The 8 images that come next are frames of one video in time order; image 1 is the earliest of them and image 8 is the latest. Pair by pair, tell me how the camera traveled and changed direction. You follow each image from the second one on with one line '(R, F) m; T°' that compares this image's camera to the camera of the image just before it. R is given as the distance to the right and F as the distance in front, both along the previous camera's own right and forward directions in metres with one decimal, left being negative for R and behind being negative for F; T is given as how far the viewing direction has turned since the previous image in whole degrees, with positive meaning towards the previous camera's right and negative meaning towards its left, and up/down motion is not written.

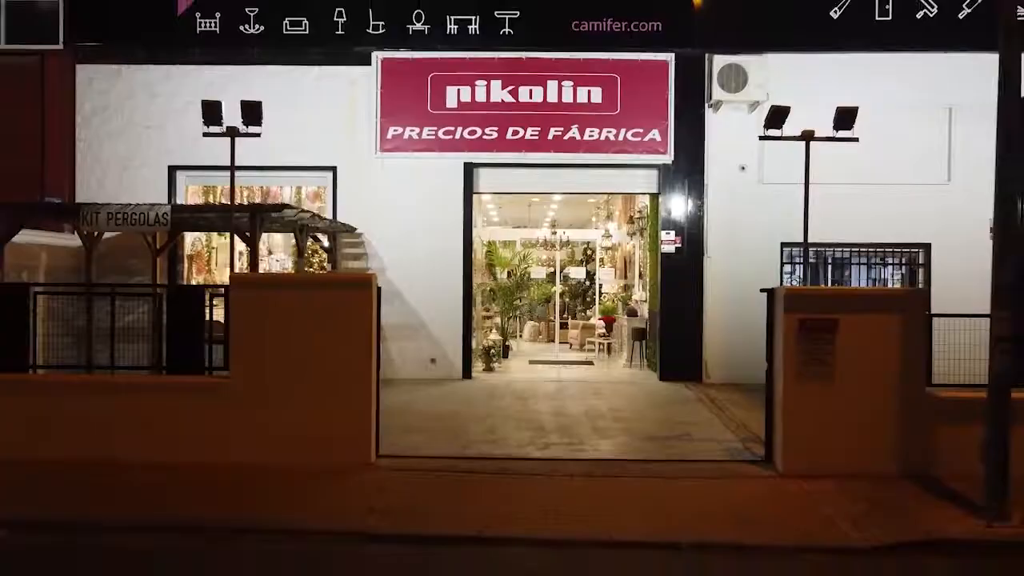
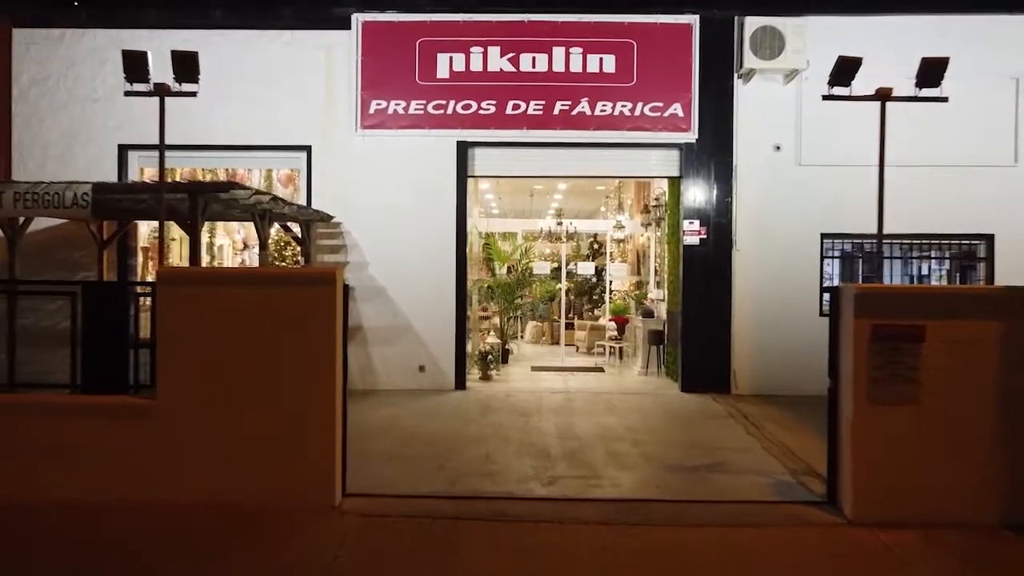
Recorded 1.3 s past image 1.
(0.0, +1.3) m; 0°
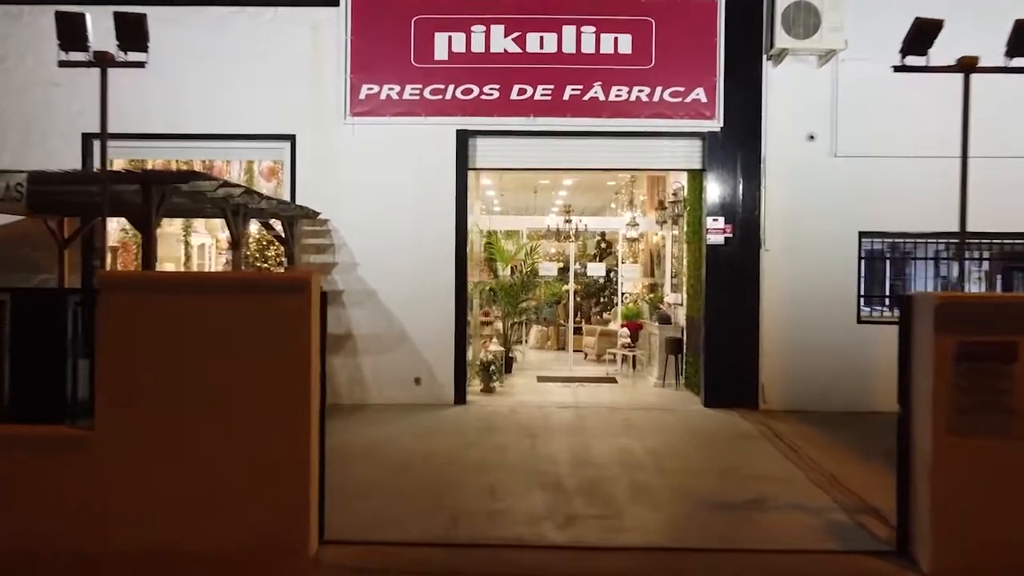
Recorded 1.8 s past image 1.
(0.0, +0.8) m; 0°
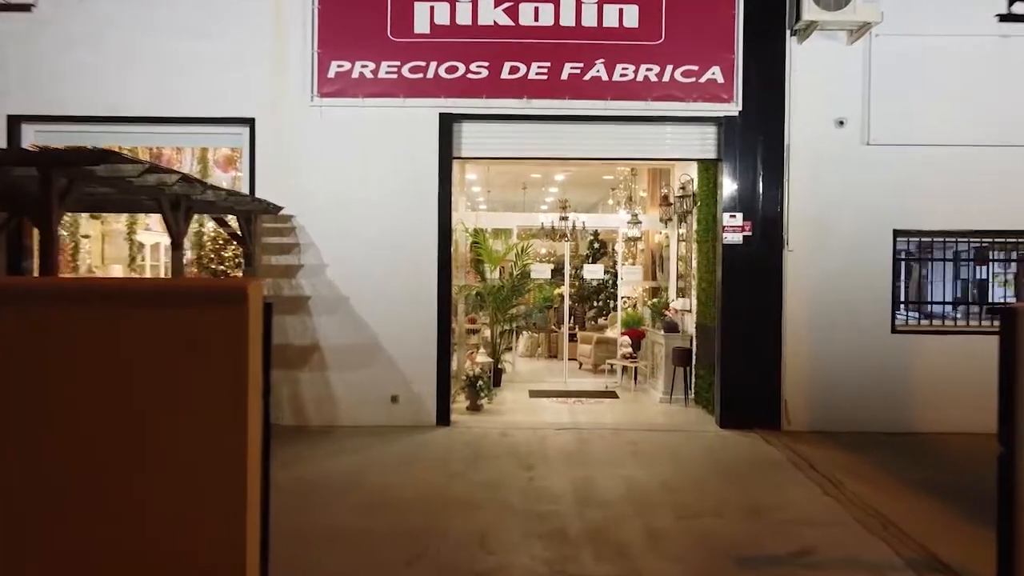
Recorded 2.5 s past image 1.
(-0.1, +0.9) m; +1°
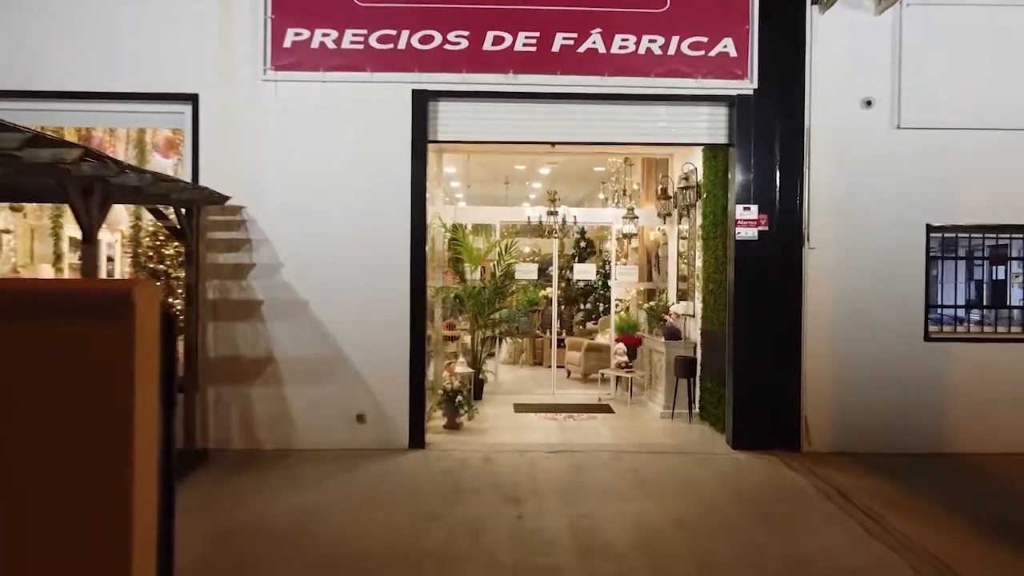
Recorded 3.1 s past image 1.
(0.0, +0.9) m; +1°
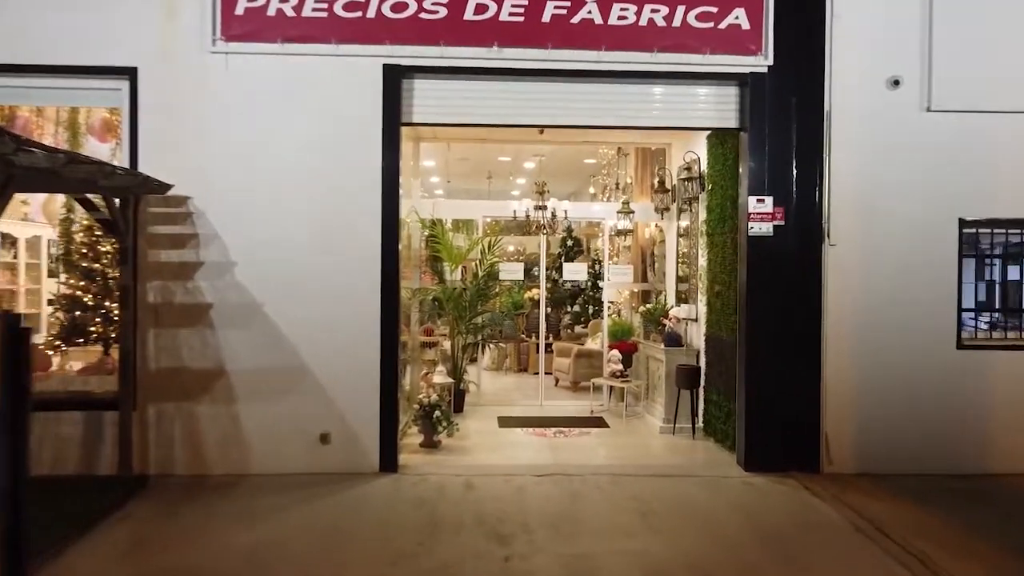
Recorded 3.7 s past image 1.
(0.0, +0.7) m; +1°
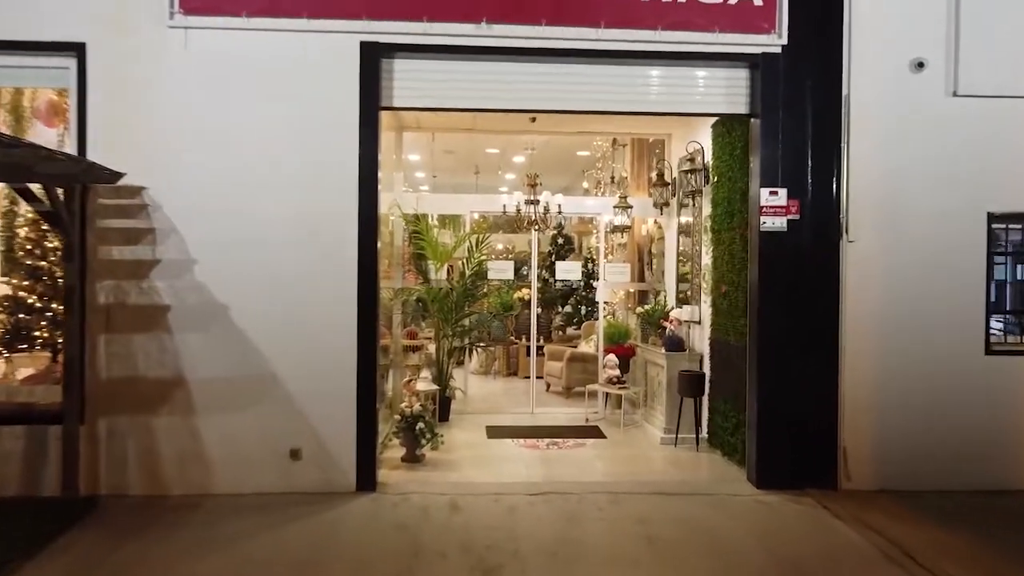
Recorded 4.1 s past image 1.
(0.0, +0.5) m; +1°
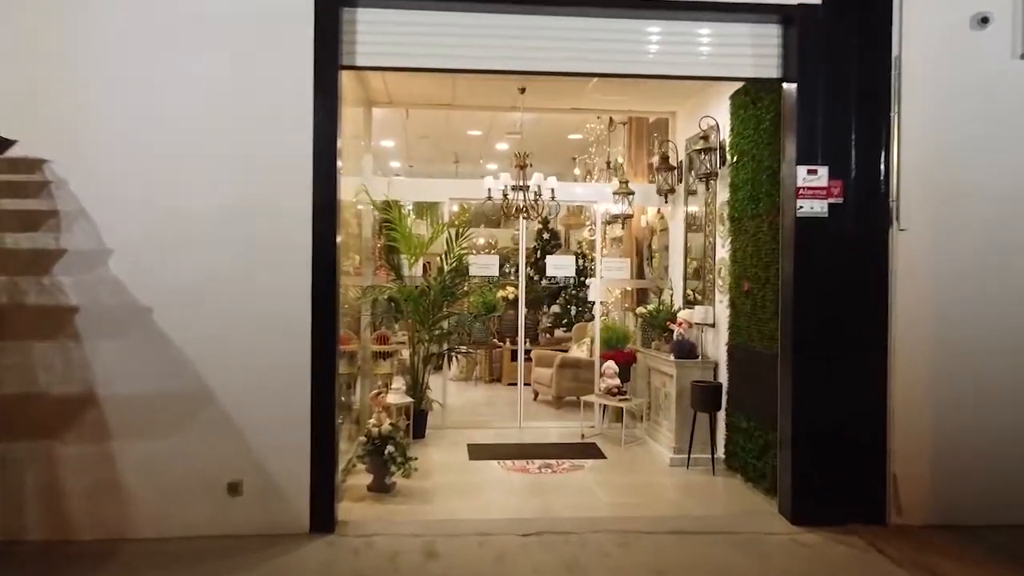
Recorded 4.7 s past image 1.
(0.0, +0.8) m; +1°
